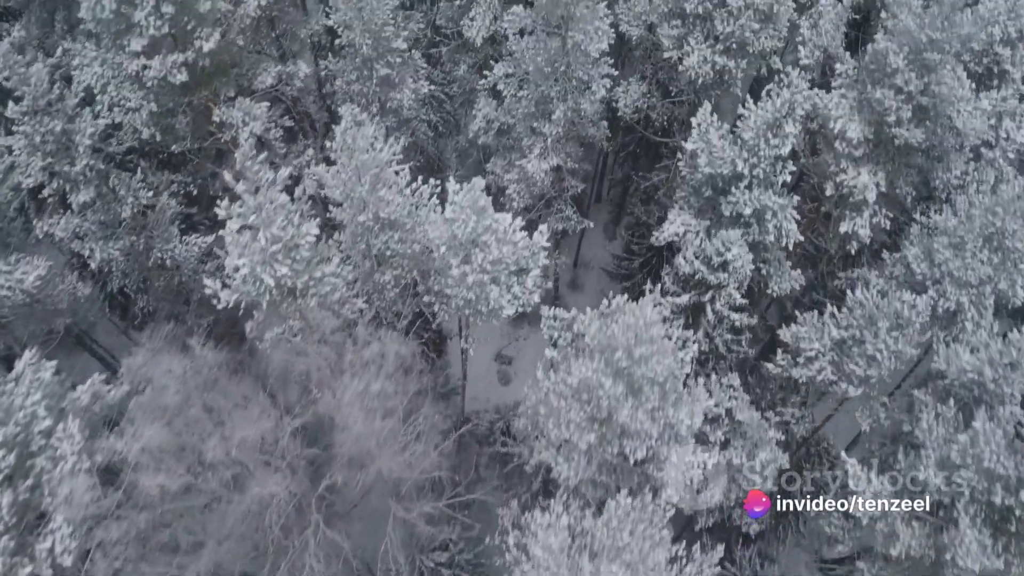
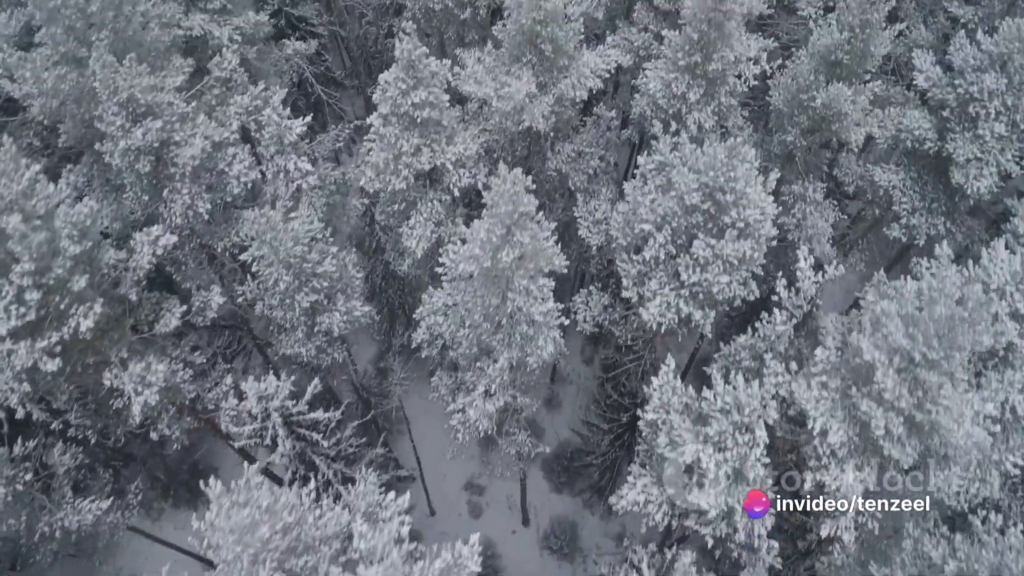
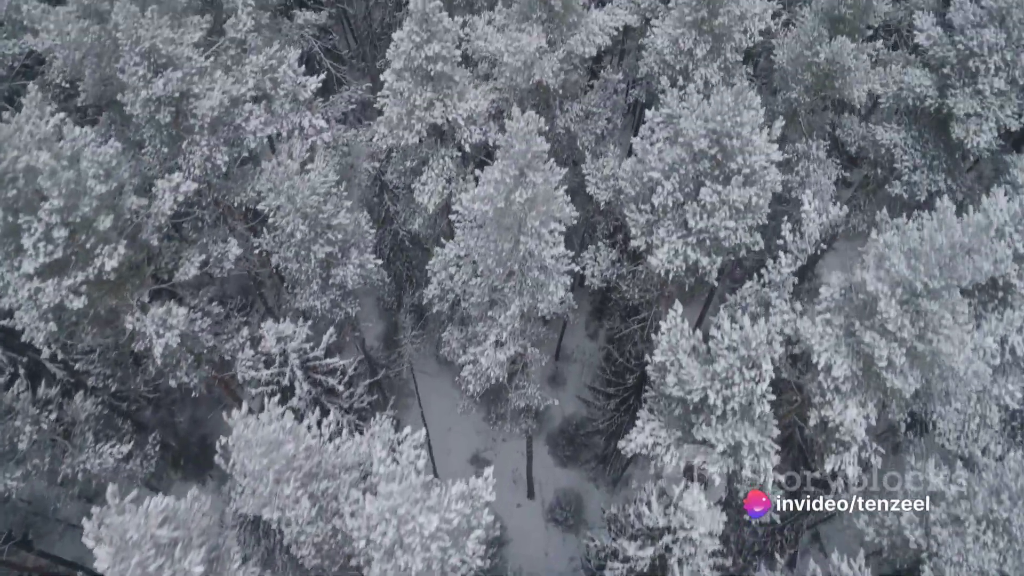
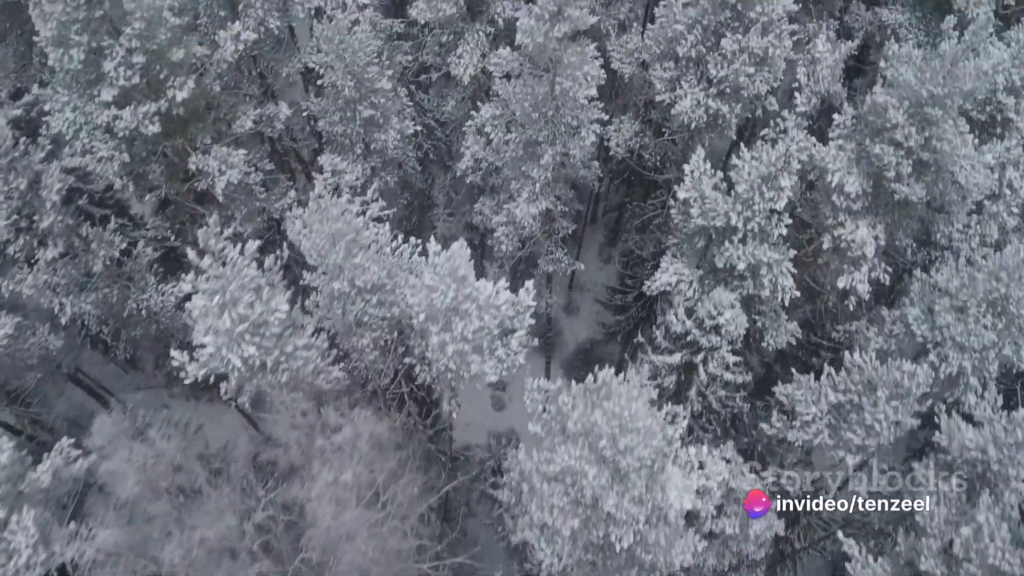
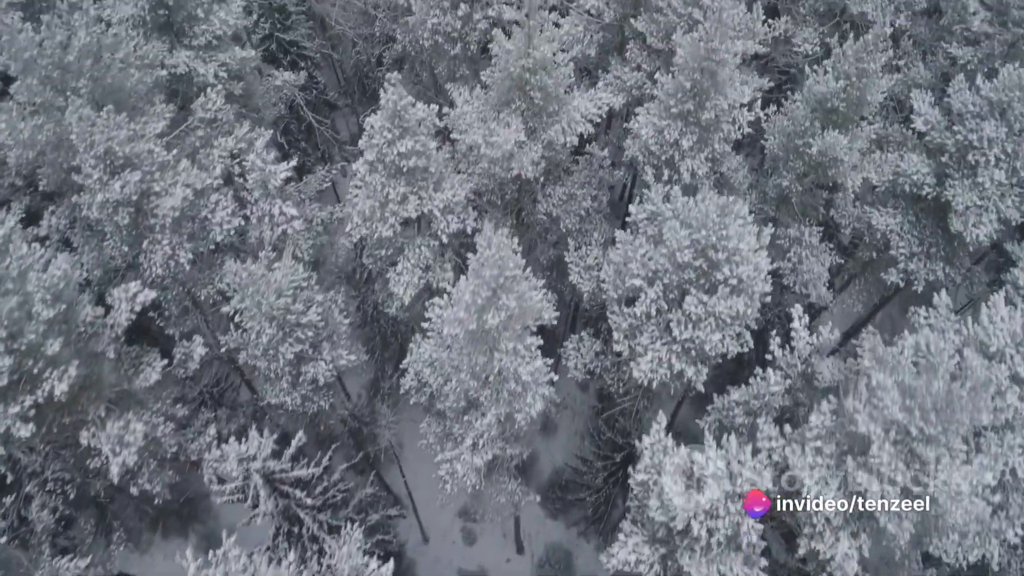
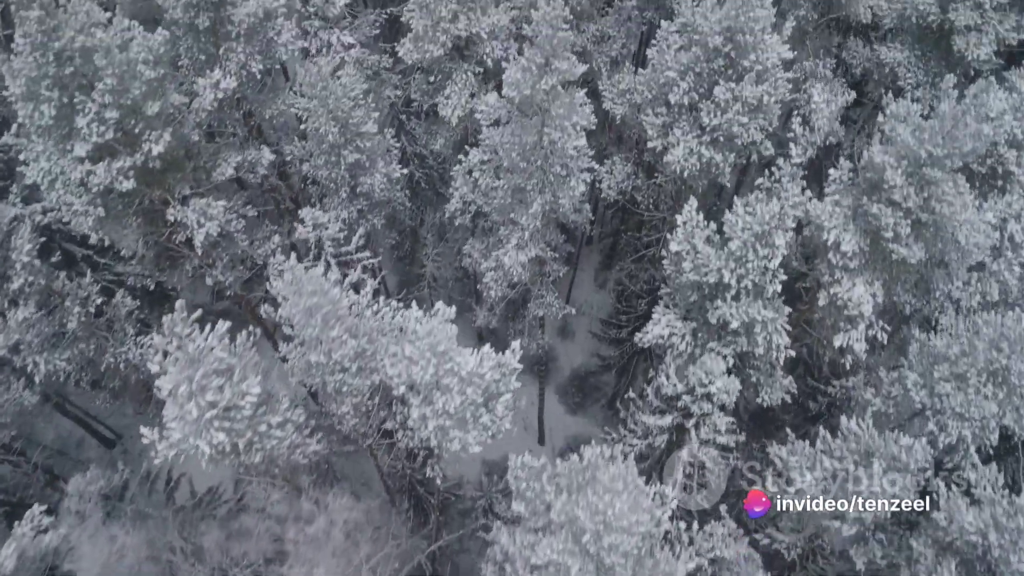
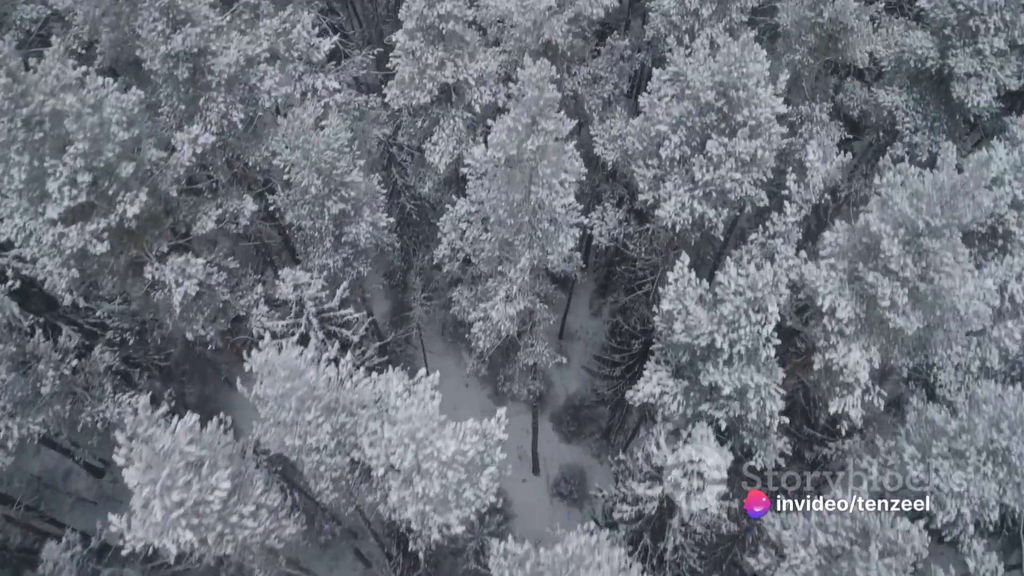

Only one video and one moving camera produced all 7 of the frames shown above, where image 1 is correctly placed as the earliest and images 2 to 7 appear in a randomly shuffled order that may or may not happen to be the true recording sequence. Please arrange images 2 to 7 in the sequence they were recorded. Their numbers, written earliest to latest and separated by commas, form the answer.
4, 6, 7, 3, 2, 5
